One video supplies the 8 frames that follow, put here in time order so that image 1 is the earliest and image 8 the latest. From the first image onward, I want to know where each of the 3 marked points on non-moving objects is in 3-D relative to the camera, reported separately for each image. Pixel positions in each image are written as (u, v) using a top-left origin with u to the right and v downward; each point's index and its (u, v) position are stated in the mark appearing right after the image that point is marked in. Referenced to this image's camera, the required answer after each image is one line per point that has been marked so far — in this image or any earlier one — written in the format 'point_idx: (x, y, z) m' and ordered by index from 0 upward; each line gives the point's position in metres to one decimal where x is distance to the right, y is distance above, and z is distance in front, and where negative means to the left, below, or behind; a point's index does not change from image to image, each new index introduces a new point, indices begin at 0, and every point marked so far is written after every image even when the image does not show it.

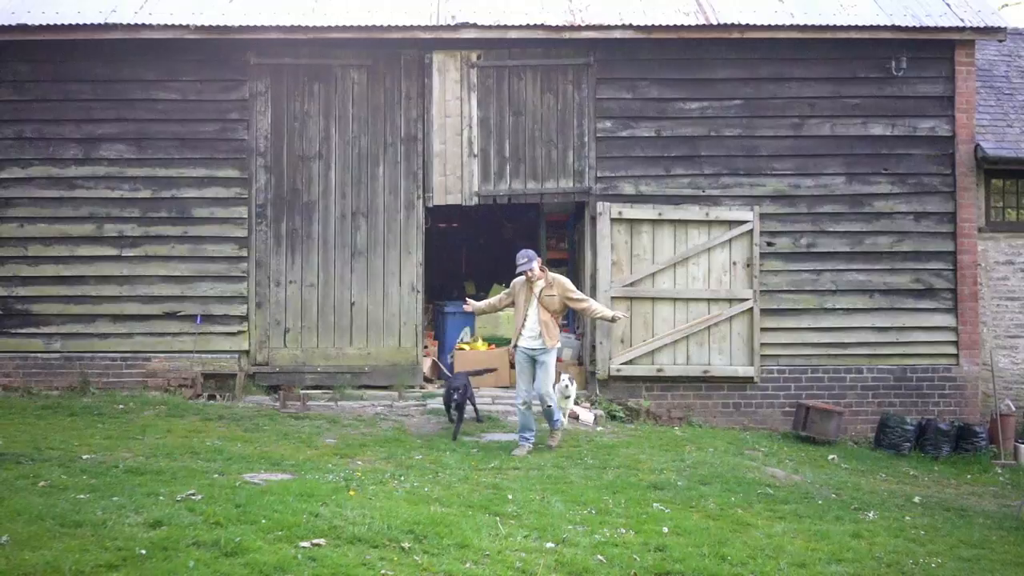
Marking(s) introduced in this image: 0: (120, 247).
0: (-3.7, +0.4, +10.1) m
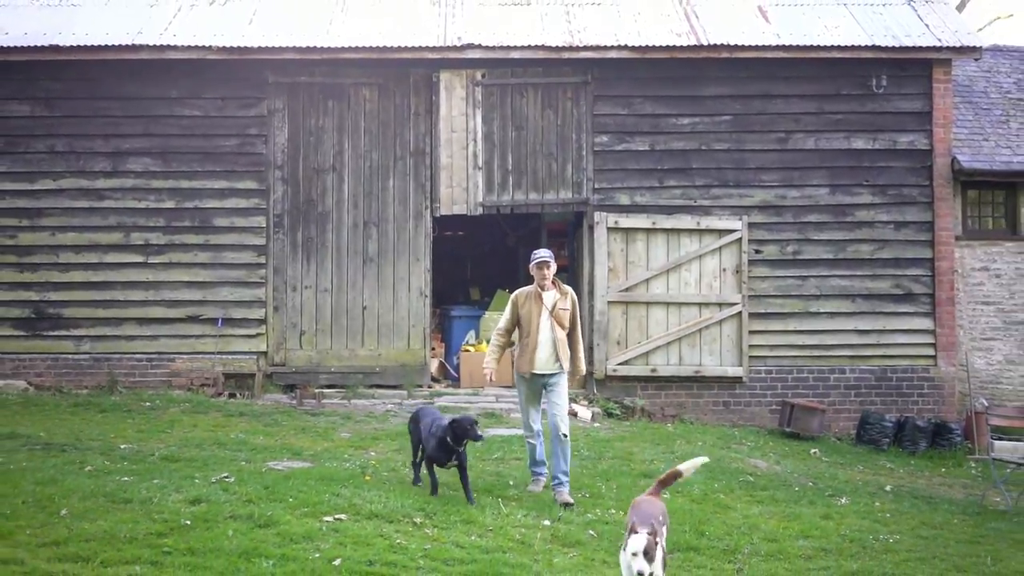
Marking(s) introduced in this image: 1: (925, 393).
0: (-3.7, +0.3, +10.7) m
1: (+4.2, -1.1, +10.7) m
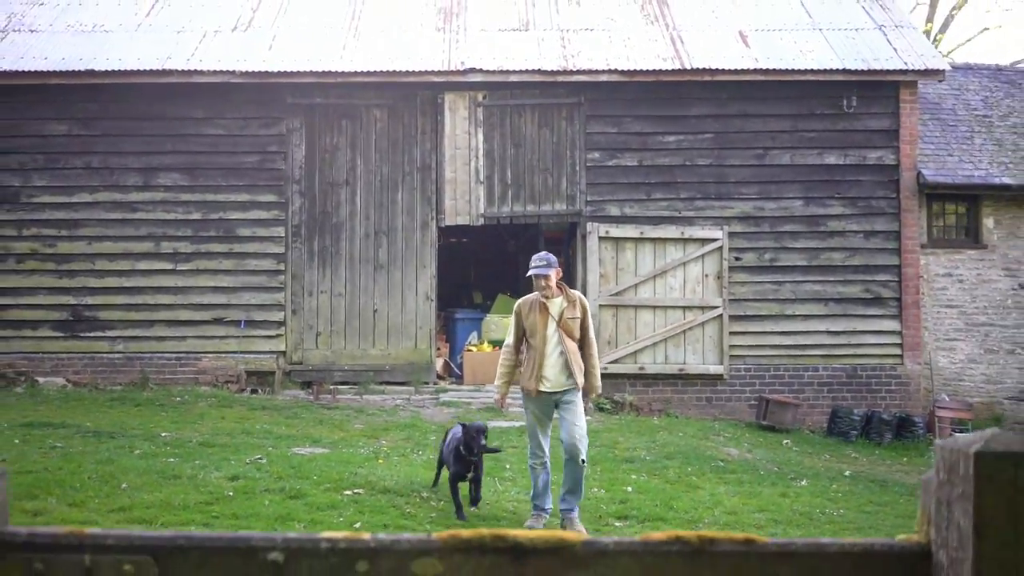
0: (-3.7, +0.3, +11.7) m
1: (+4.2, -1.1, +11.6) m
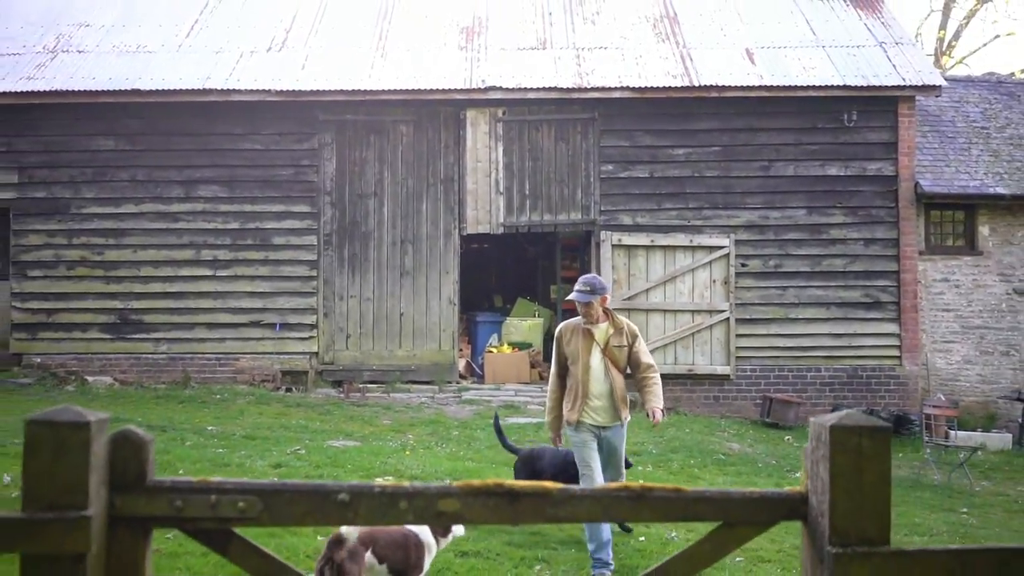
0: (-3.5, +0.2, +12.5) m
1: (+4.4, -1.2, +12.2) m
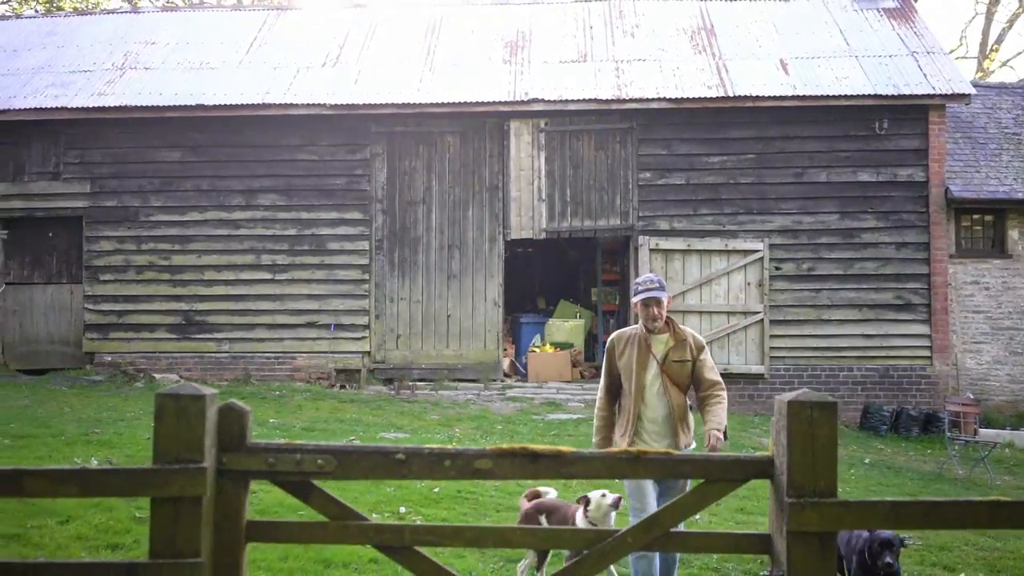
0: (-3.0, +0.2, +13.2) m
1: (+4.9, -1.2, +12.6) m
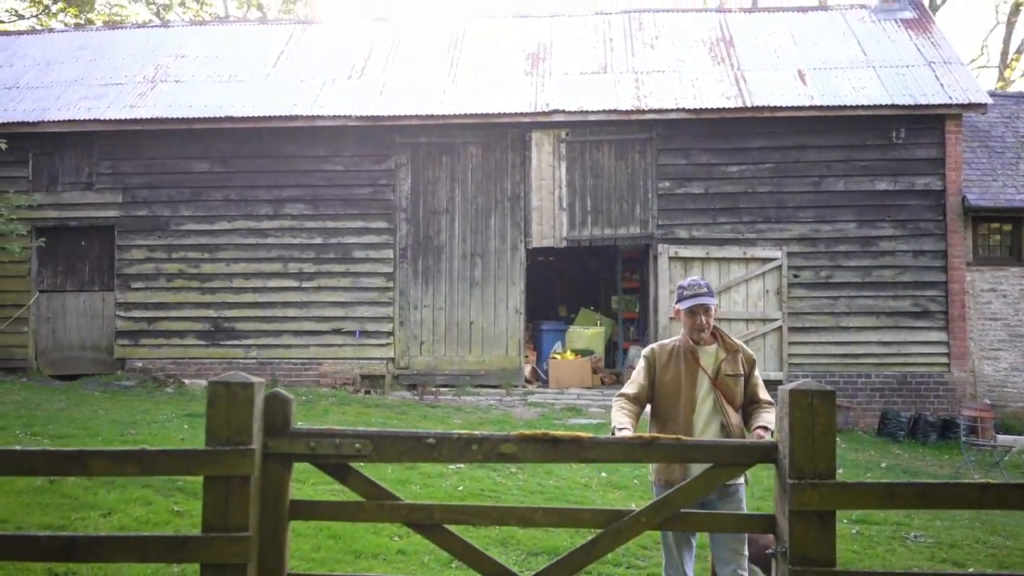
0: (-2.7, +0.1, +13.5) m
1: (+5.2, -1.3, +12.7) m
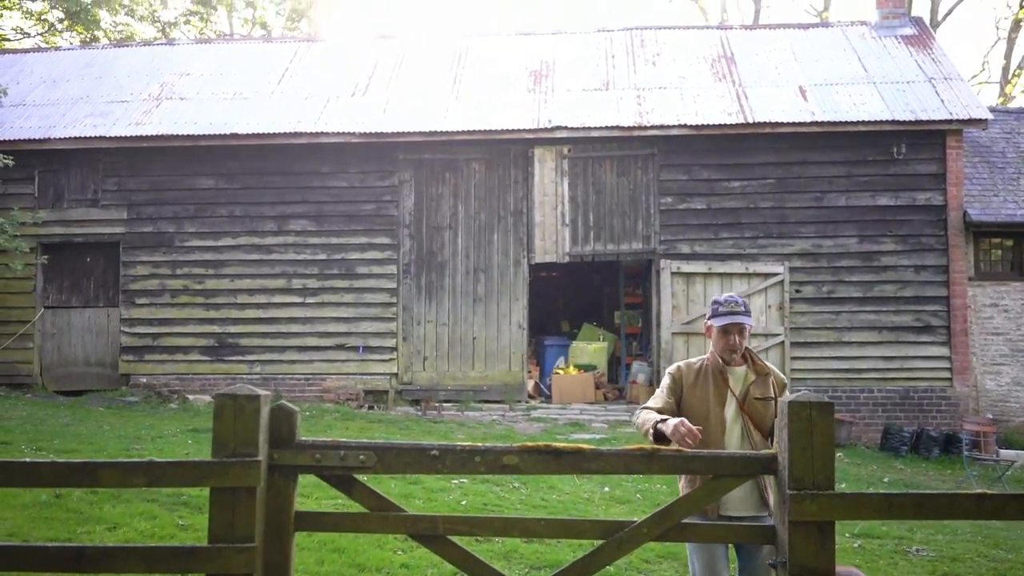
0: (-2.7, -0.1, +13.6) m
1: (+5.2, -1.5, +12.8) m
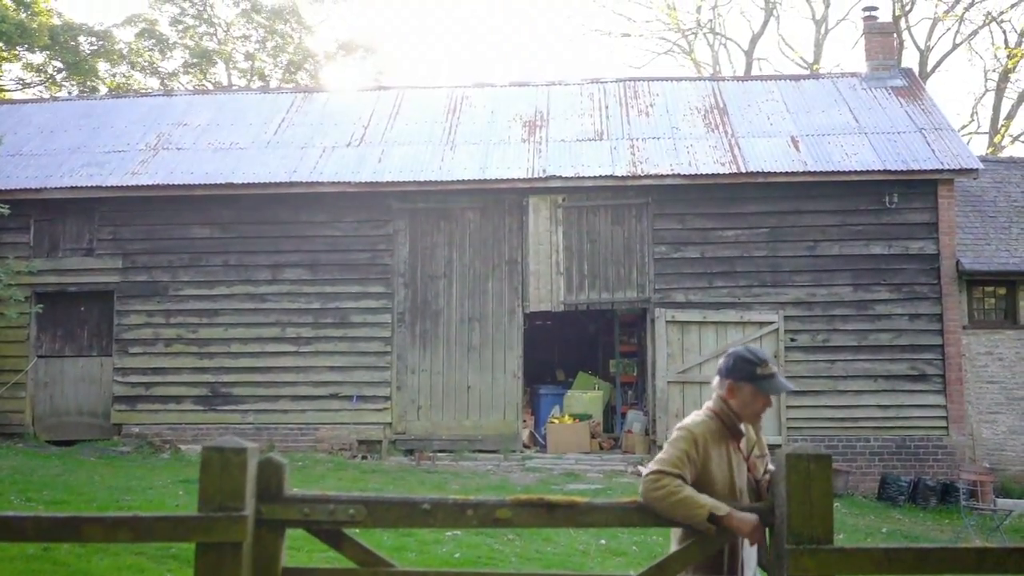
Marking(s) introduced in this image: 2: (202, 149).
0: (-2.8, -0.7, +13.5) m
1: (+5.1, -2.0, +12.7) m
2: (-4.3, +1.9, +14.6) m
